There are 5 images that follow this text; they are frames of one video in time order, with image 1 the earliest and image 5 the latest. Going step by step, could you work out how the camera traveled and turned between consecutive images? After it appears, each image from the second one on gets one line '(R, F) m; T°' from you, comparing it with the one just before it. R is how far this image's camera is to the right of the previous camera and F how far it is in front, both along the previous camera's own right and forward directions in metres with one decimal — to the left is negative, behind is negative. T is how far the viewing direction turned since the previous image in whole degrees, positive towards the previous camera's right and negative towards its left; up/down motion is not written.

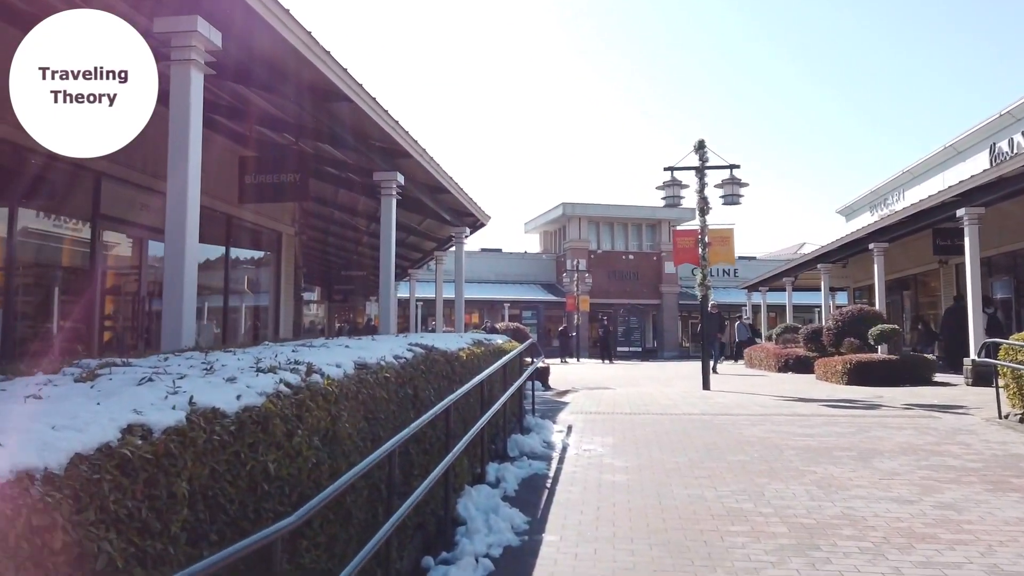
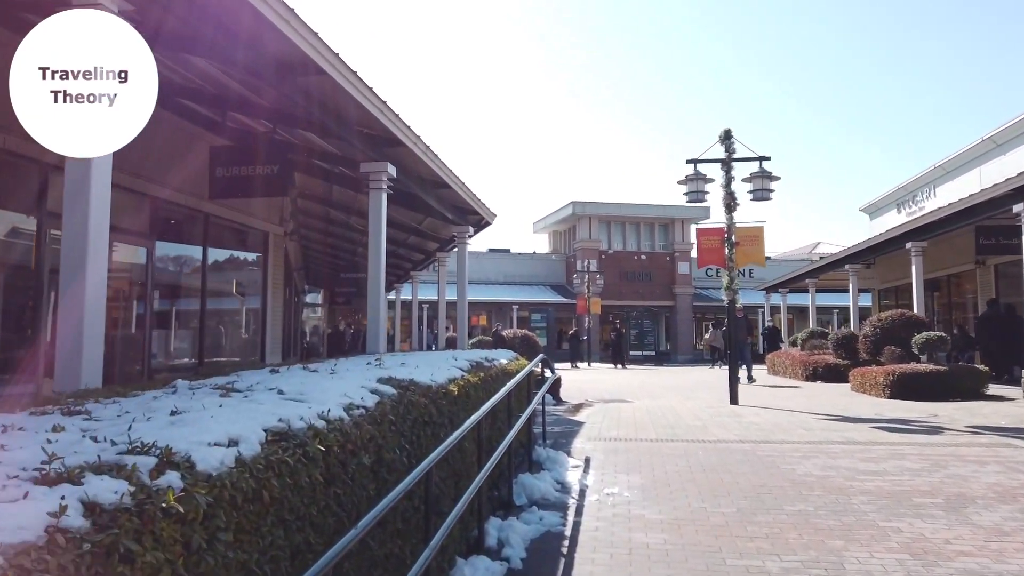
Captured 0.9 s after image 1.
(0.0, +1.3) m; -1°
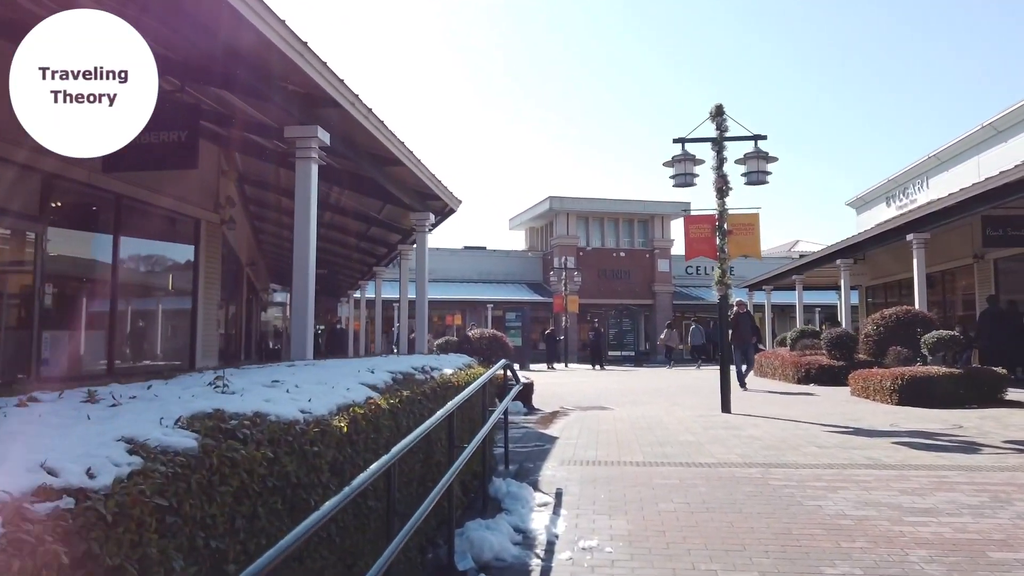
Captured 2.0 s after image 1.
(+0.2, +1.5) m; +2°
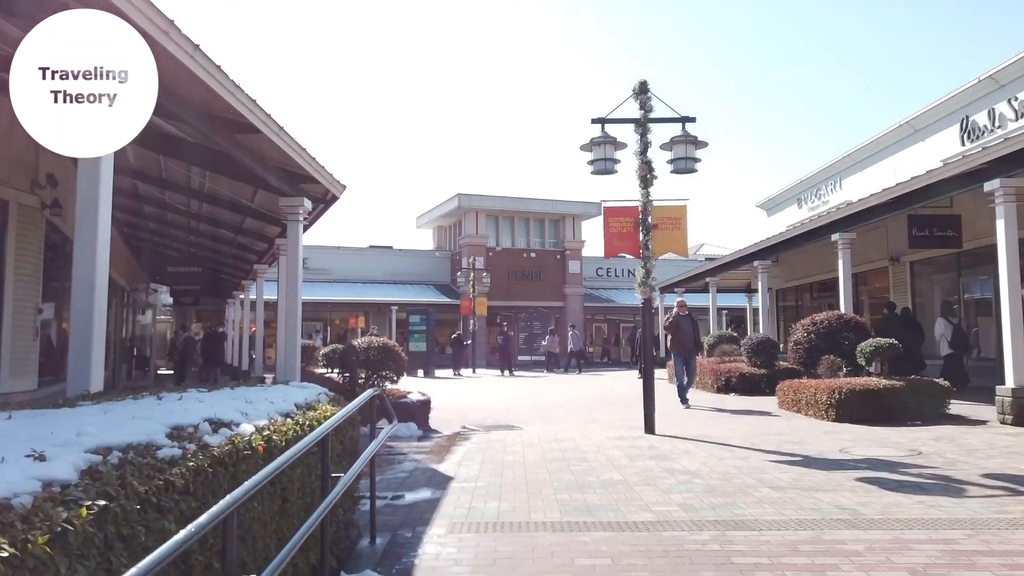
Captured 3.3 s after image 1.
(+0.3, +1.8) m; +7°
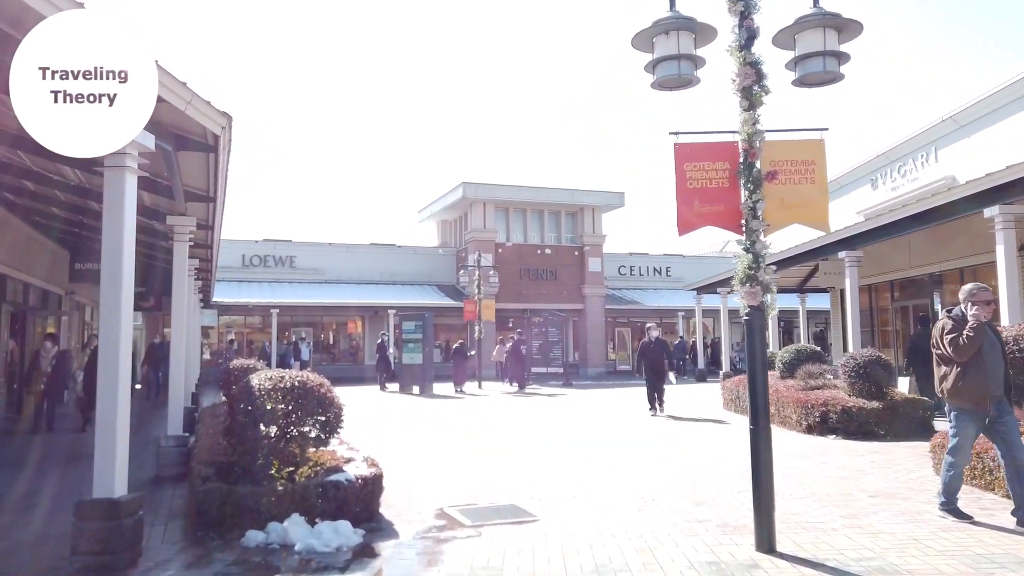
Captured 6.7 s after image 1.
(+0.1, +4.5) m; -1°
